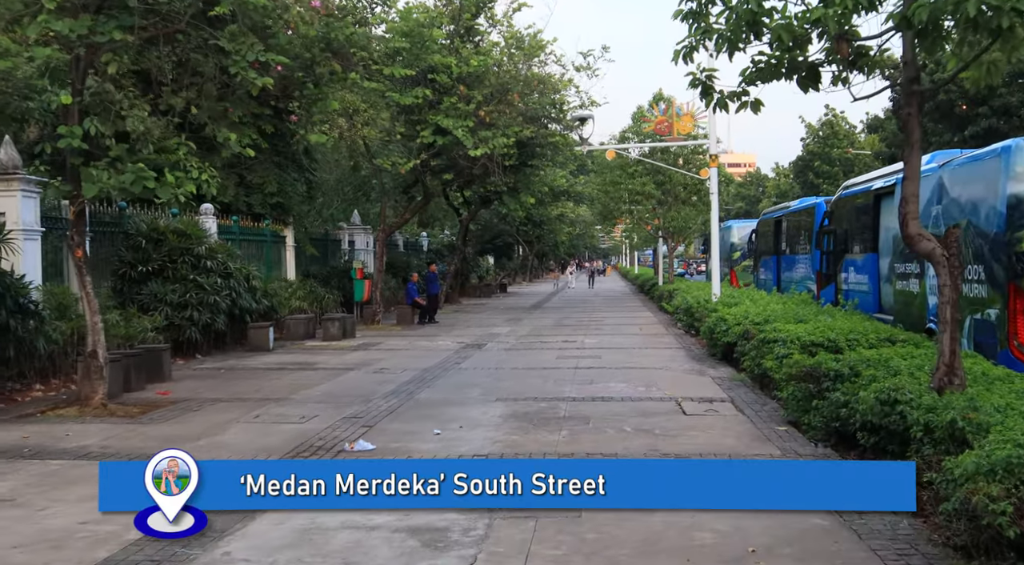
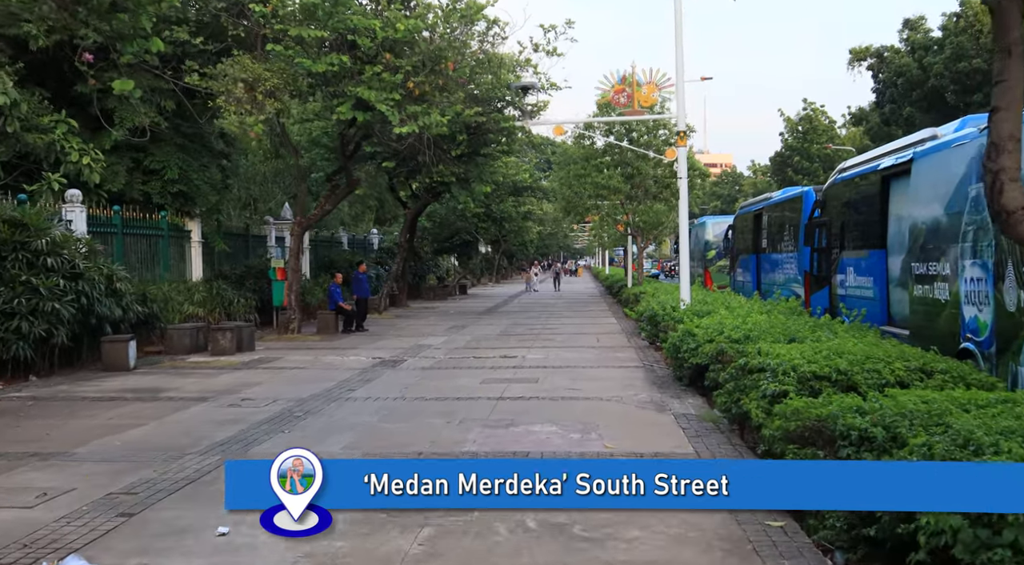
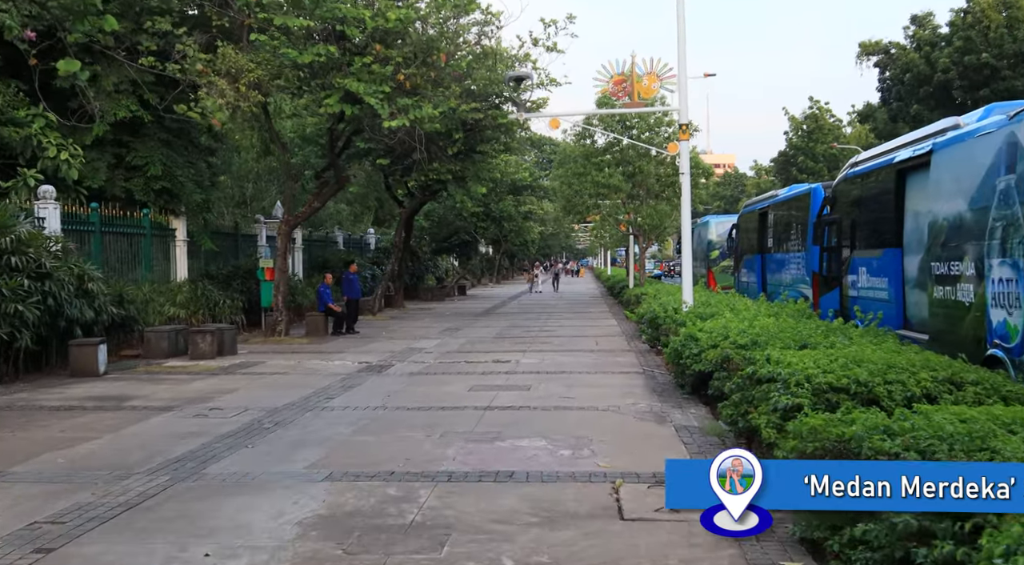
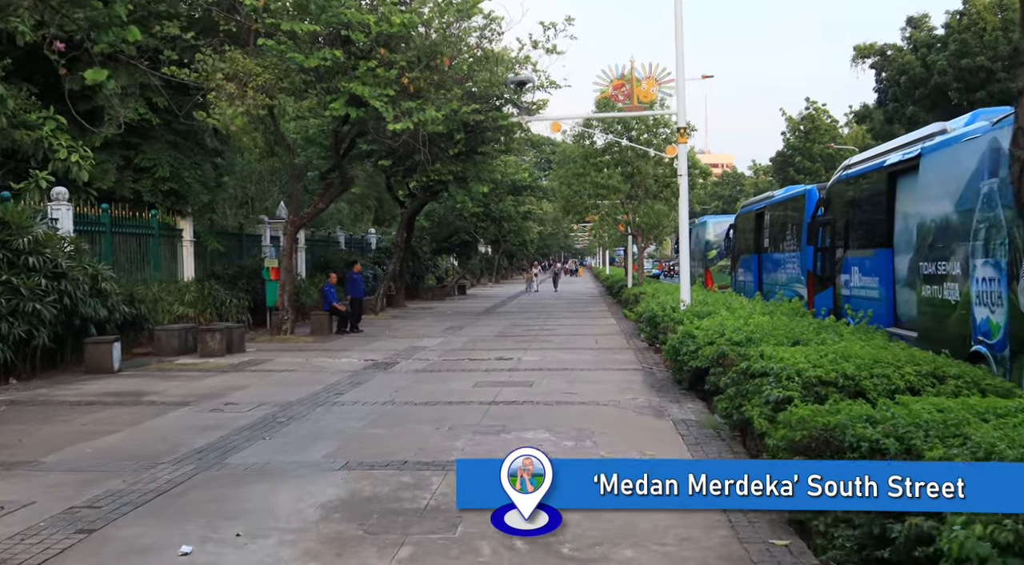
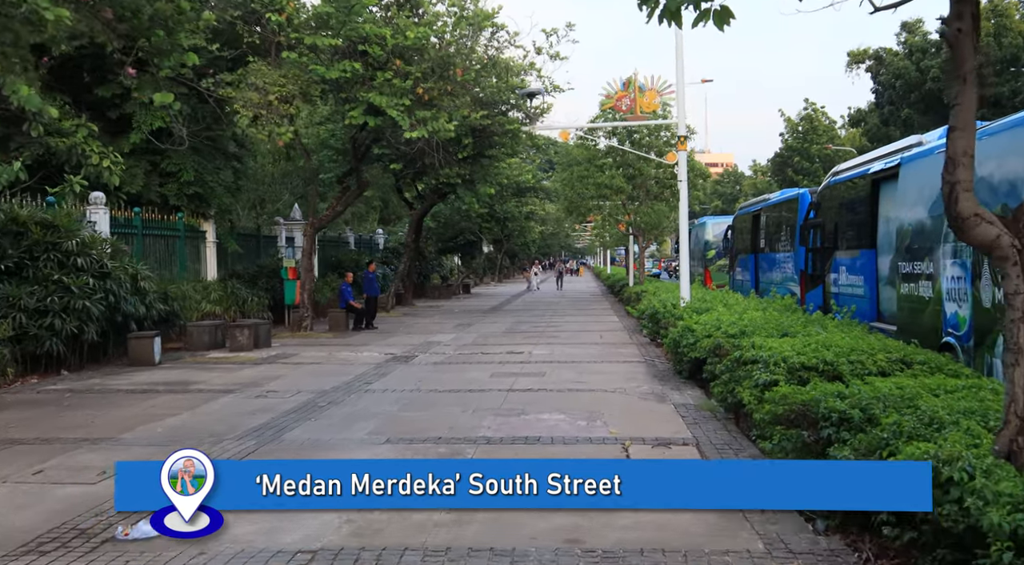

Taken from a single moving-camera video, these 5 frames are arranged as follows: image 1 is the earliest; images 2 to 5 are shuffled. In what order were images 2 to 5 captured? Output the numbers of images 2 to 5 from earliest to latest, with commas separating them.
5, 2, 4, 3
